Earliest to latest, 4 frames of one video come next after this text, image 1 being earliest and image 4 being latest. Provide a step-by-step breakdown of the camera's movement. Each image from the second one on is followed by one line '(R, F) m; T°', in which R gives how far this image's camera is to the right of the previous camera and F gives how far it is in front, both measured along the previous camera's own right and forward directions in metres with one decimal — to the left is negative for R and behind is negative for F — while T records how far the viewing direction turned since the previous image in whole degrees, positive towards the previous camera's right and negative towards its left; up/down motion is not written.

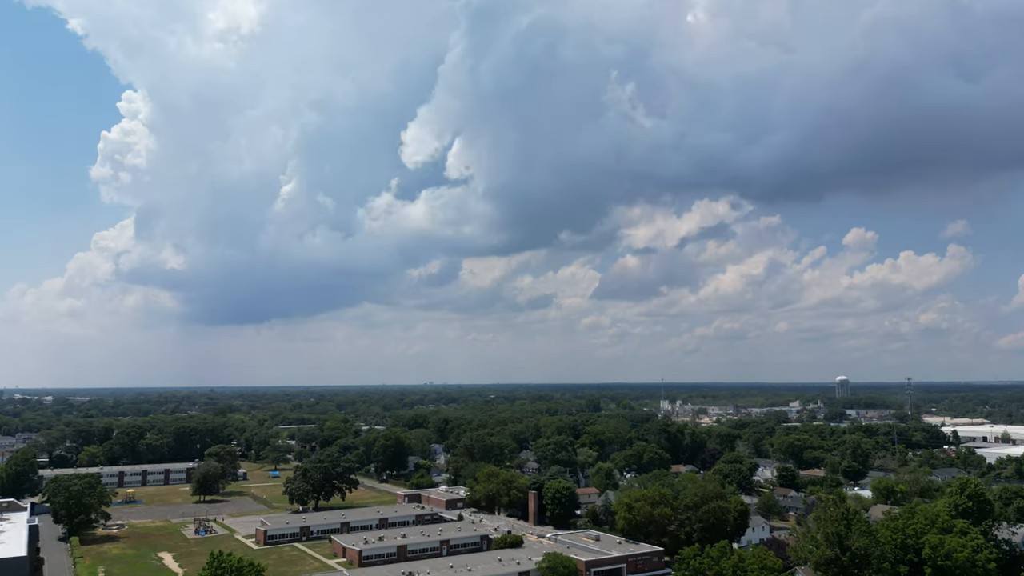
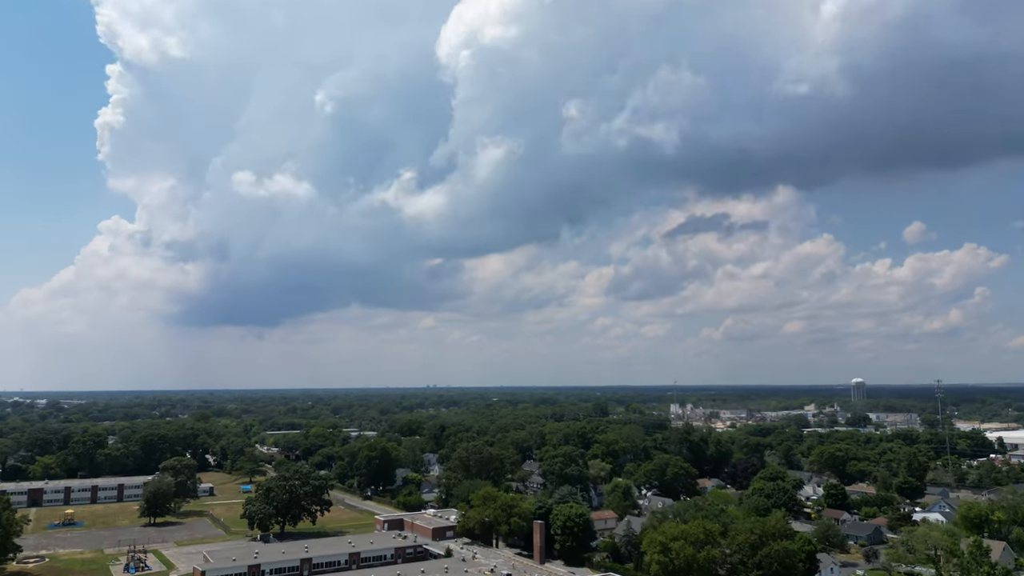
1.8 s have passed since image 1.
(+0.2, +9.1) m; 0°
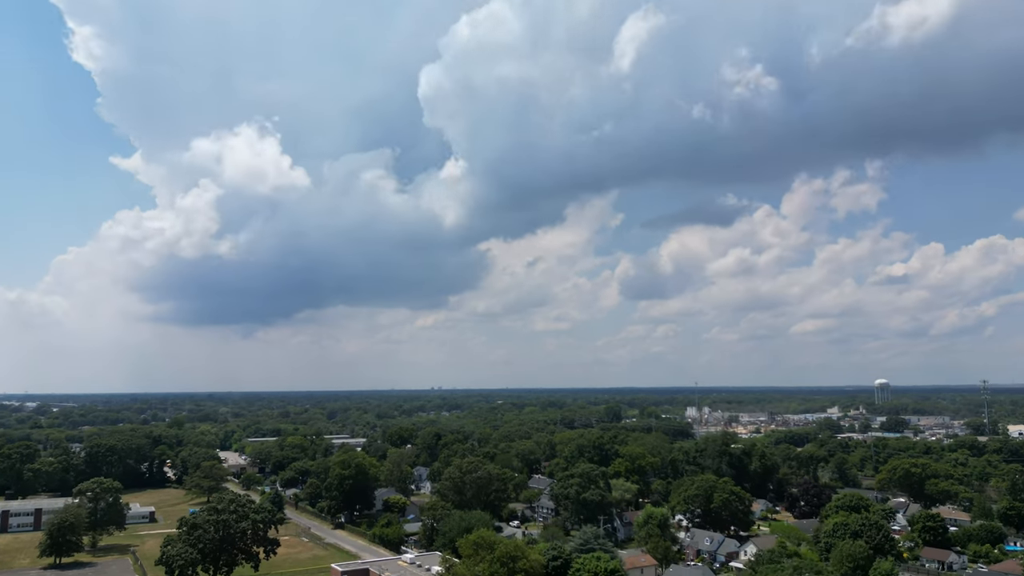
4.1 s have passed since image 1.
(+0.2, +12.0) m; 0°
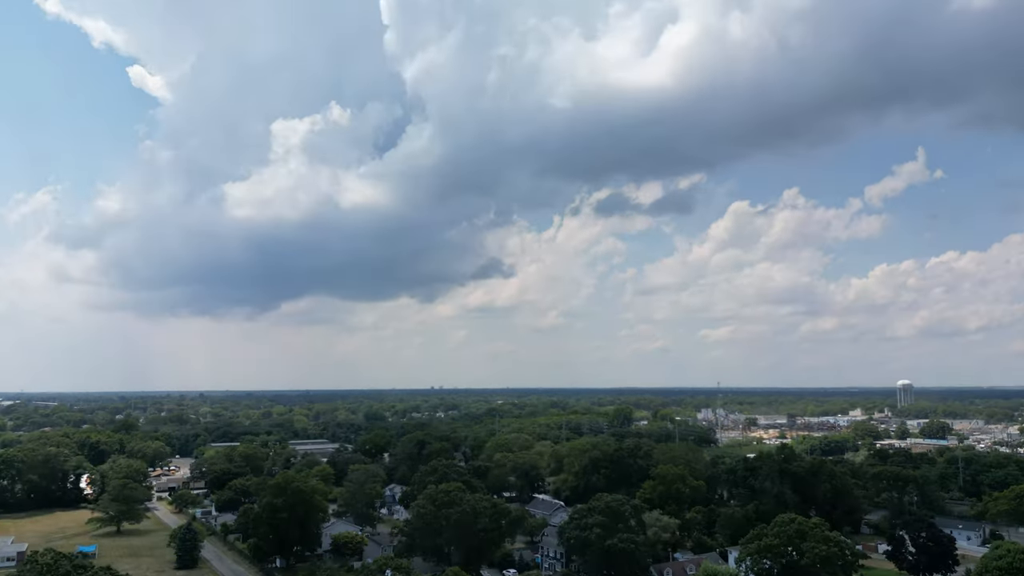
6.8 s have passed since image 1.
(+0.3, +14.3) m; 0°
